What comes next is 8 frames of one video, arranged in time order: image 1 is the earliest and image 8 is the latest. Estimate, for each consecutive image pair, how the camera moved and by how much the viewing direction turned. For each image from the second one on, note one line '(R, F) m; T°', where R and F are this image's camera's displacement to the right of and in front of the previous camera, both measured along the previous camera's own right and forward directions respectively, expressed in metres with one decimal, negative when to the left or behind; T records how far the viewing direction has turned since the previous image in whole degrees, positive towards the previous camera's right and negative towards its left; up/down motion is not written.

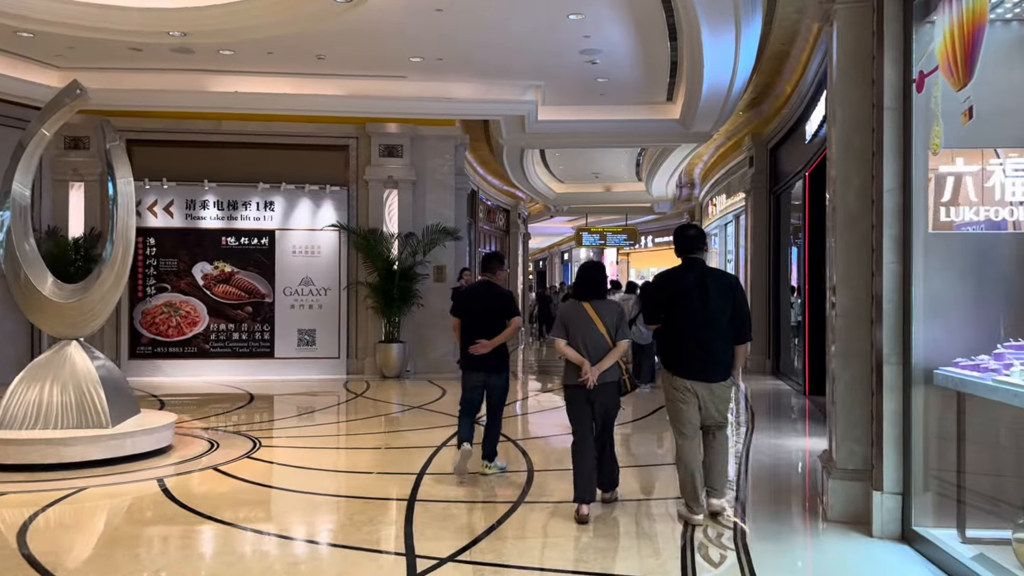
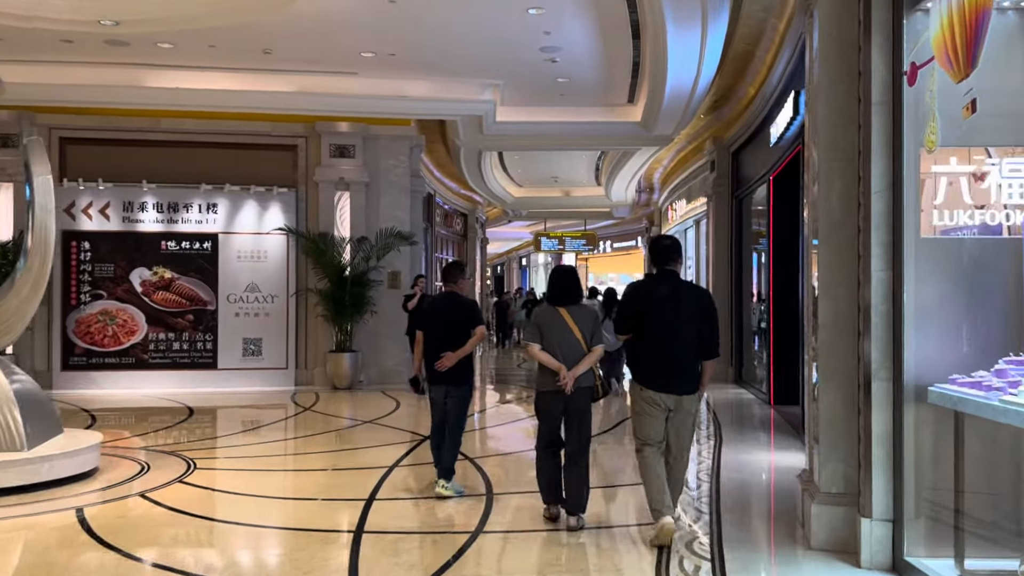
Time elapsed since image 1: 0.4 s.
(0.0, +0.3) m; +3°
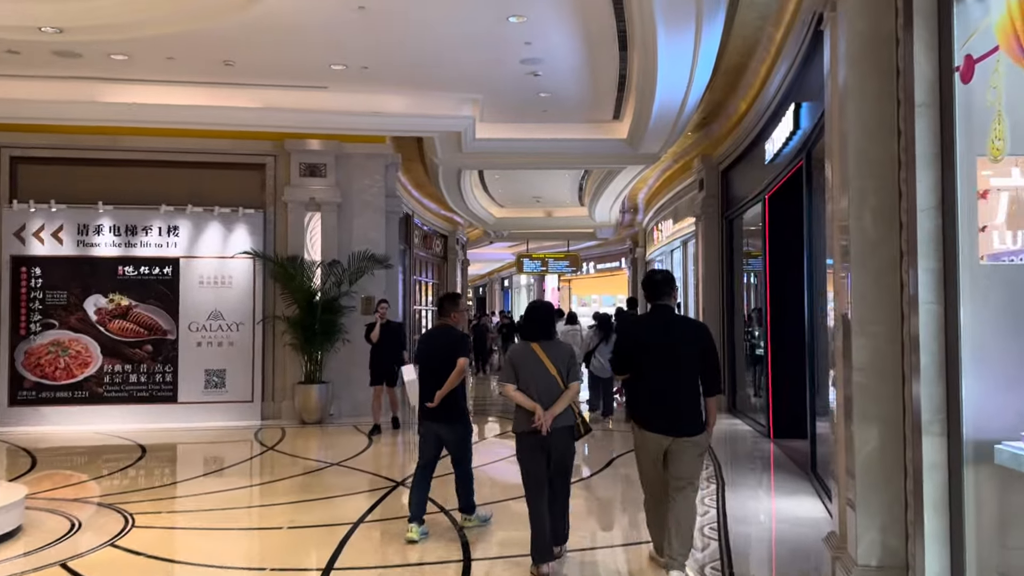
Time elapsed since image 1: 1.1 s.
(0.0, +0.5) m; +1°
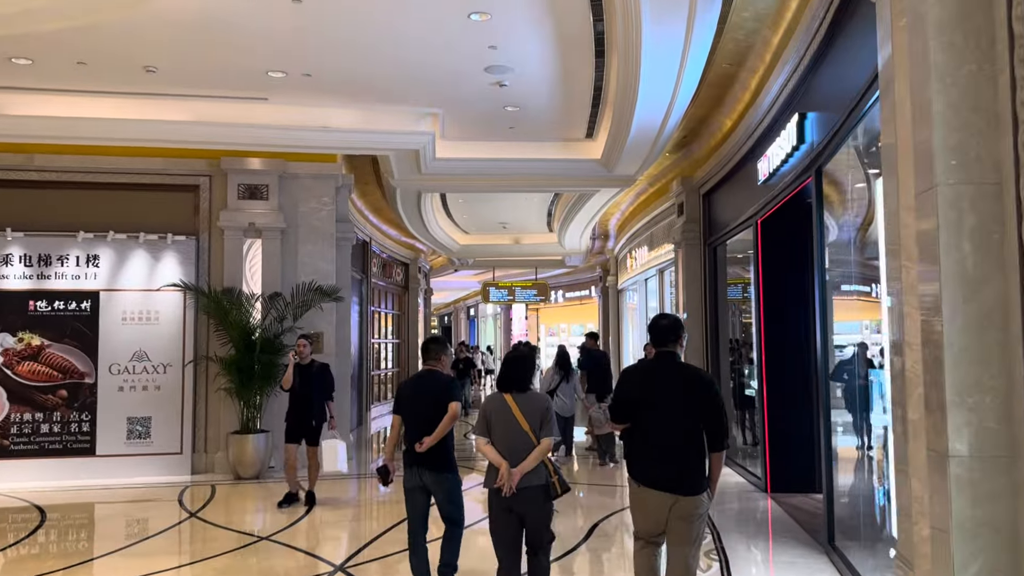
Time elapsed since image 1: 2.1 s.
(0.0, +0.8) m; +2°
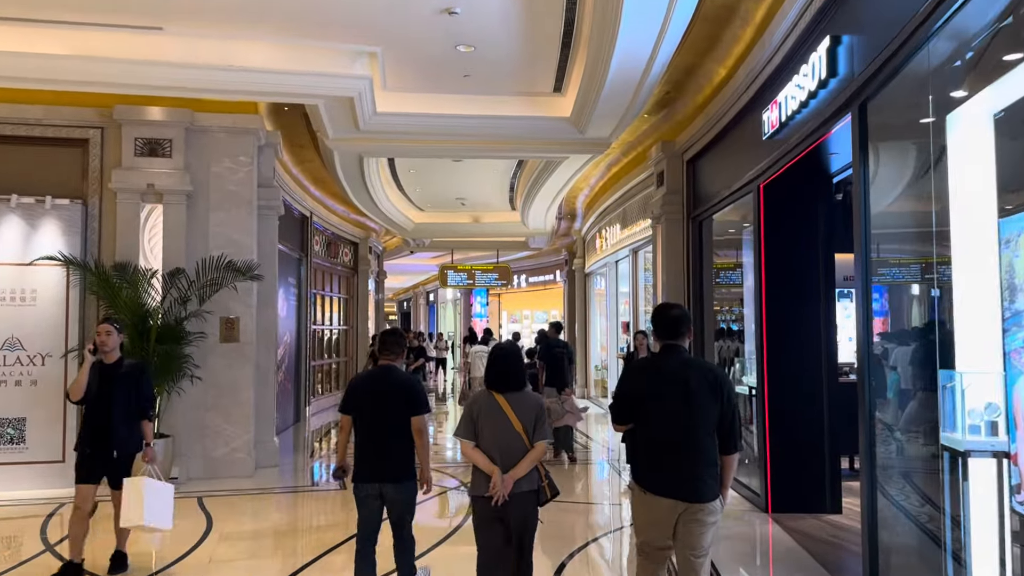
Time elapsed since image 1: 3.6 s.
(+0.1, +1.1) m; +3°
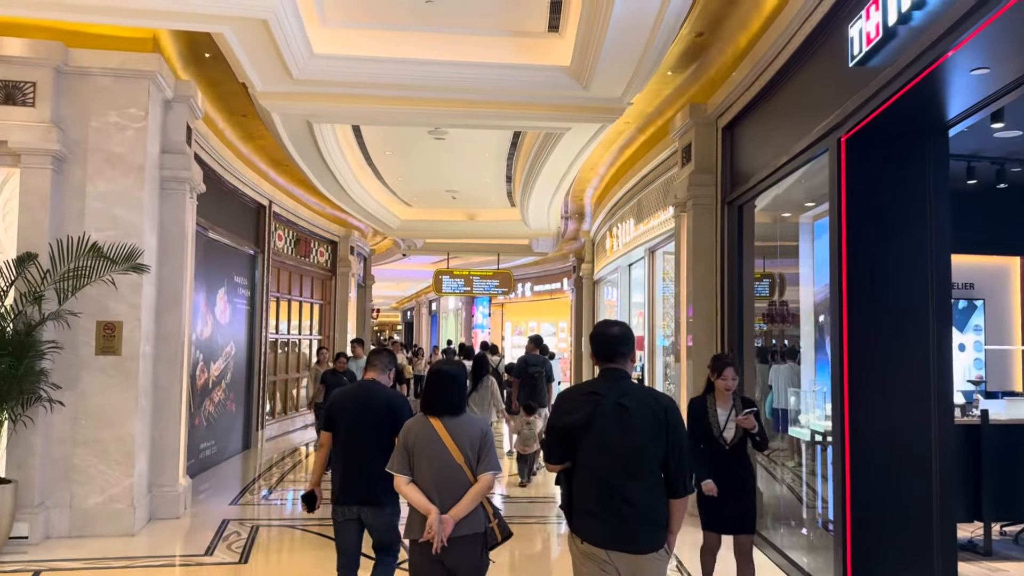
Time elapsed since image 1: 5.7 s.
(+0.2, +1.5) m; -1°
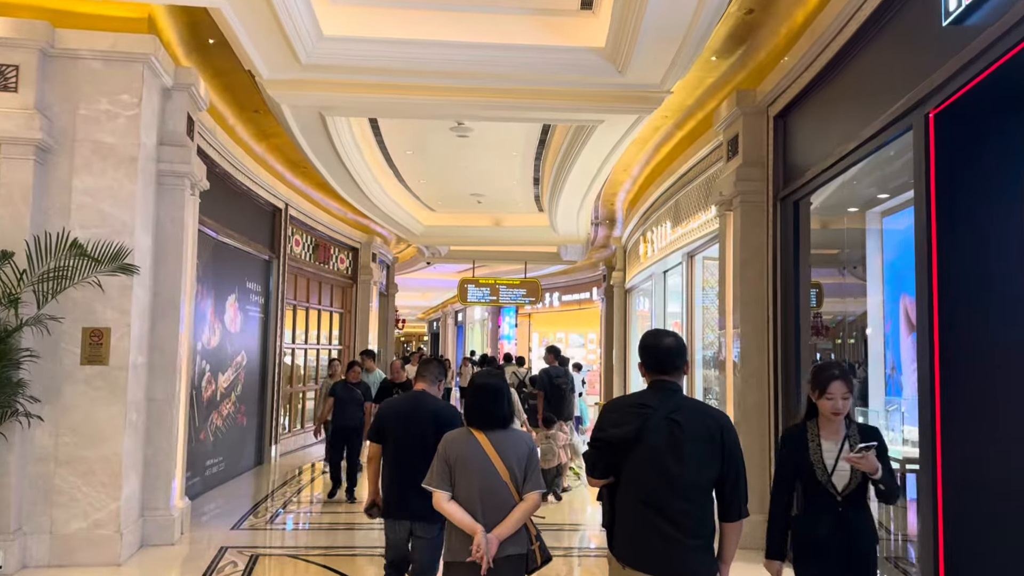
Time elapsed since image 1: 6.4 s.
(0.0, +0.5) m; -2°
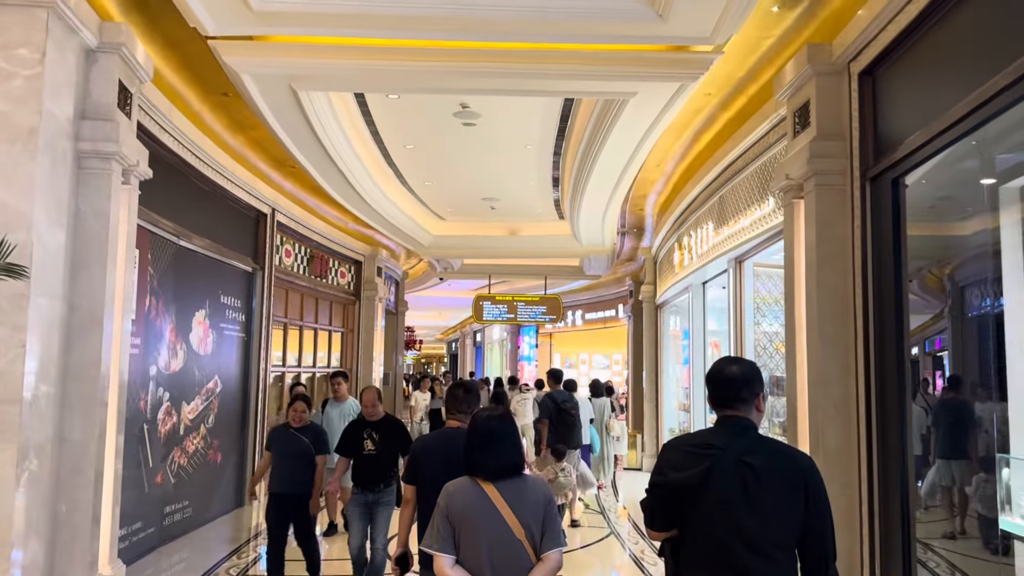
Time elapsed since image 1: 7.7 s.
(0.0, +1.0) m; -2°
